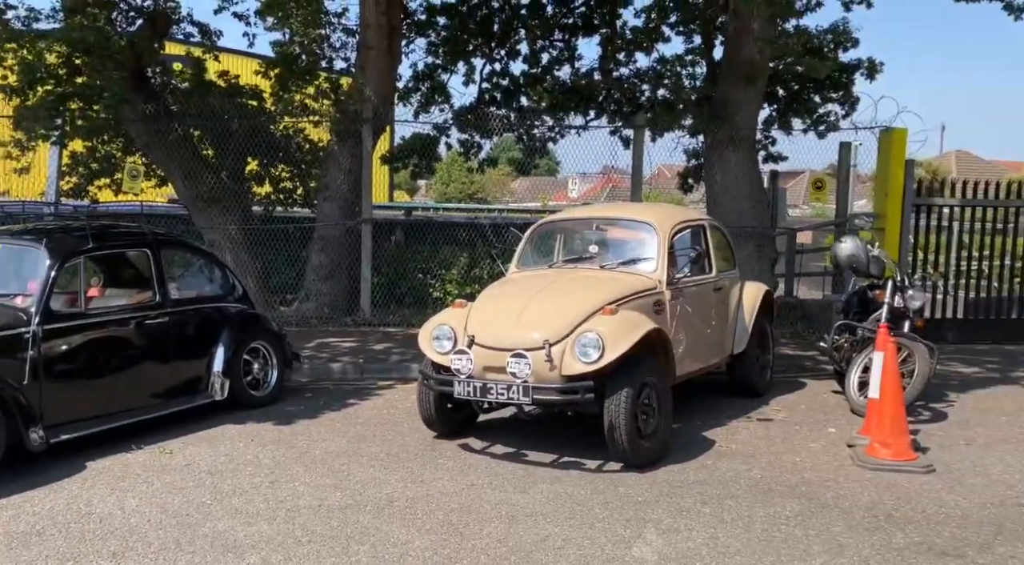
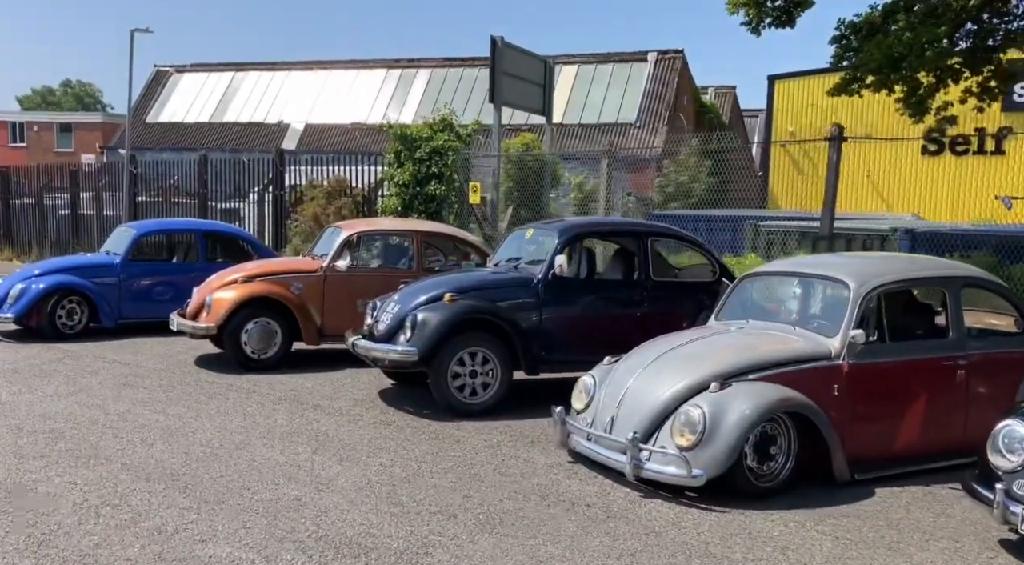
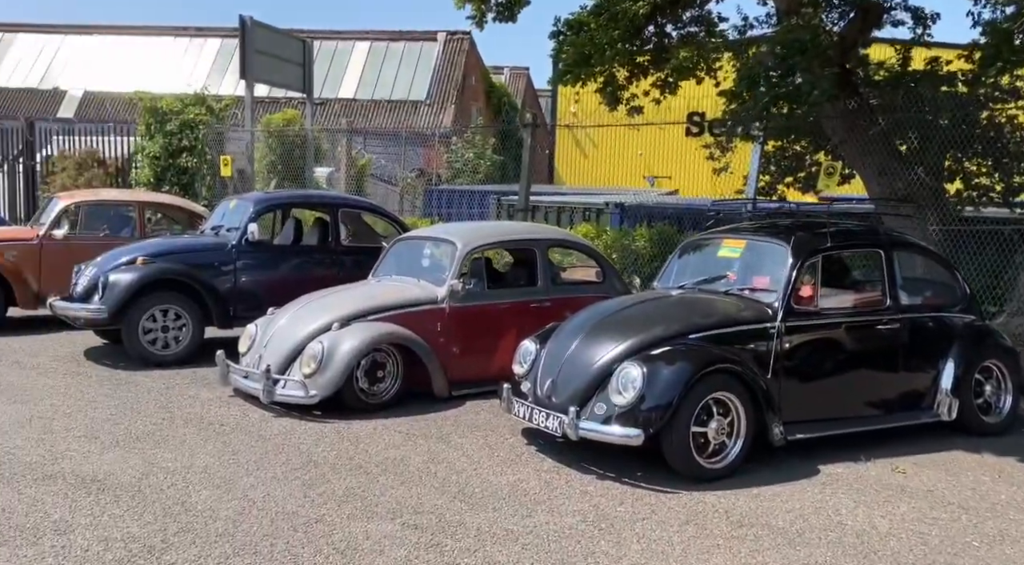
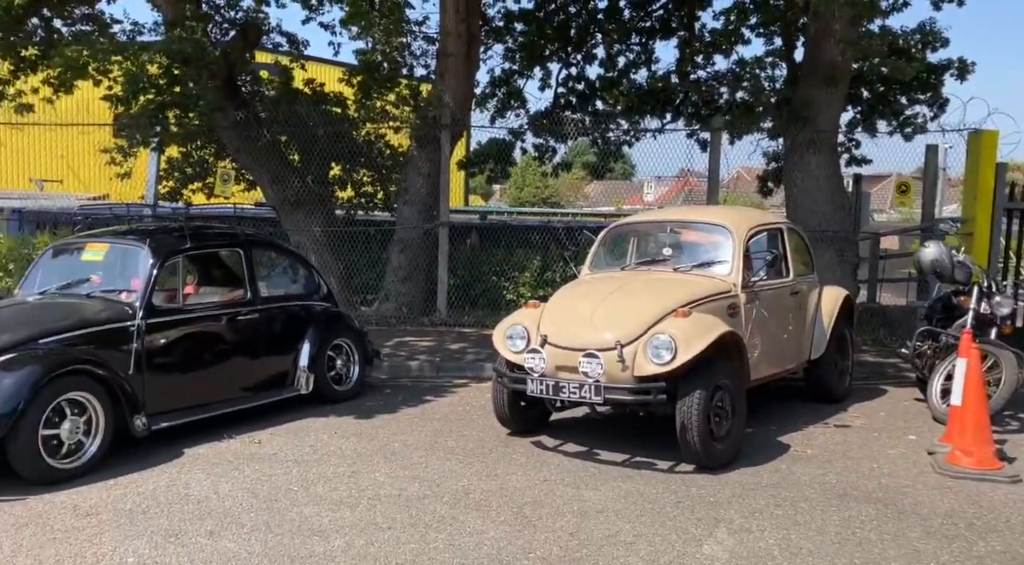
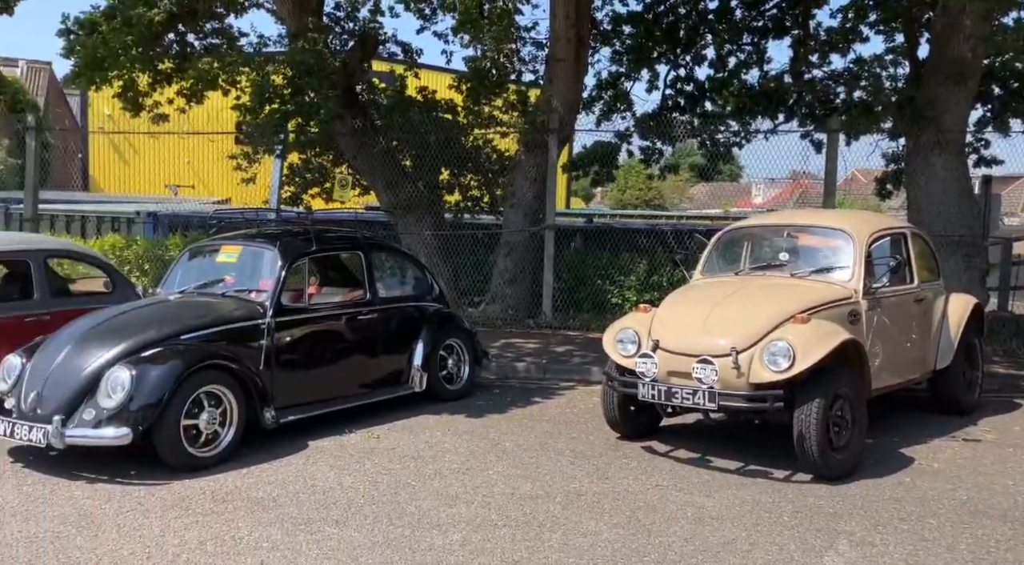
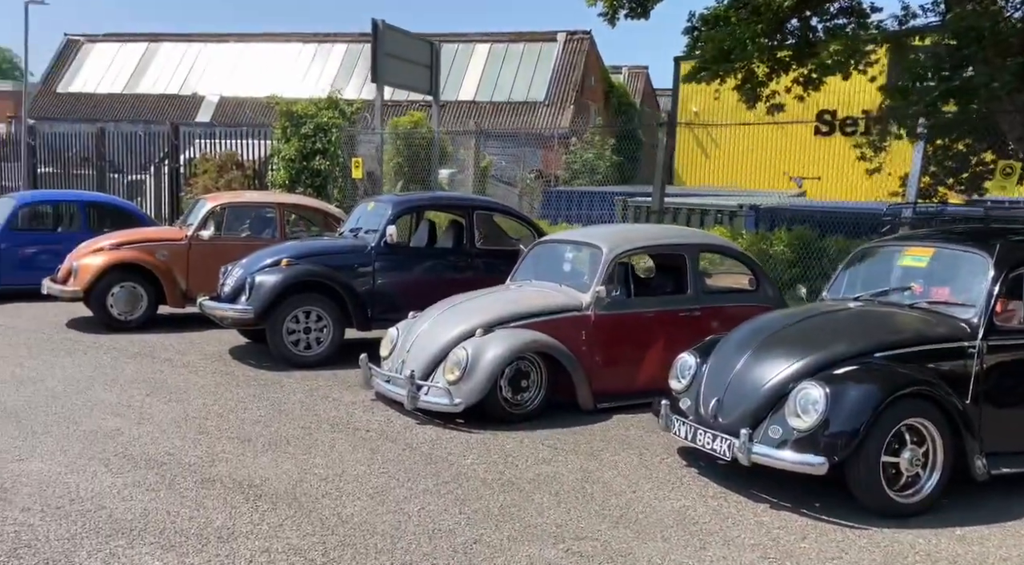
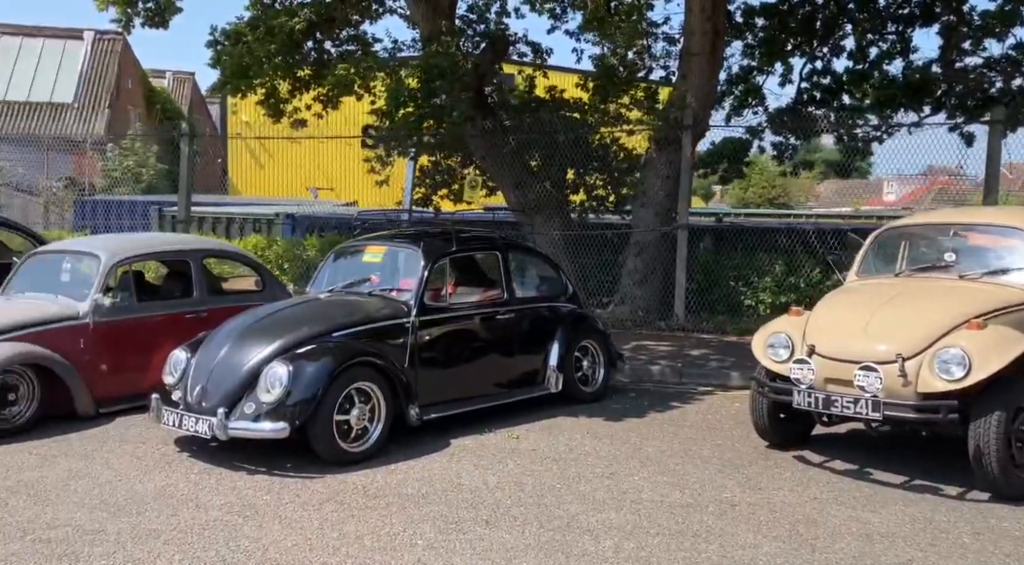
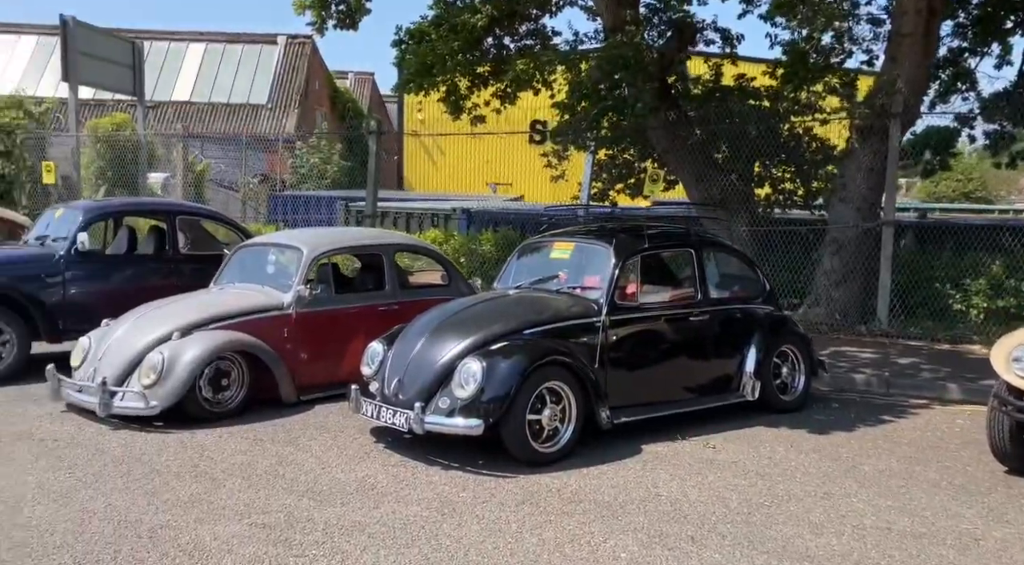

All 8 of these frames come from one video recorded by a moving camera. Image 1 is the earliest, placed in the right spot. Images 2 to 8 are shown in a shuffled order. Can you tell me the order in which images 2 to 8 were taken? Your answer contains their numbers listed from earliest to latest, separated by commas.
4, 5, 7, 8, 3, 6, 2
